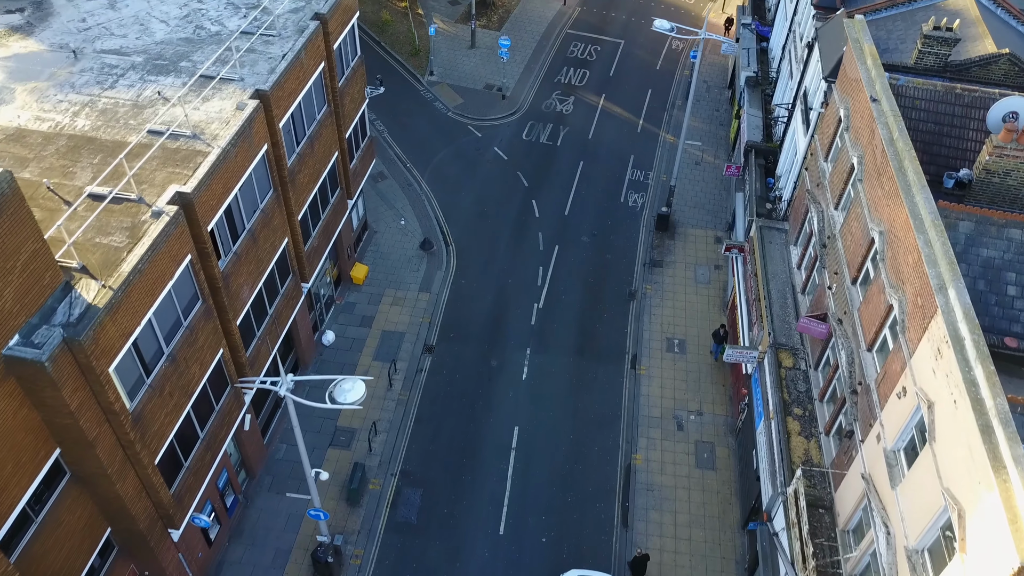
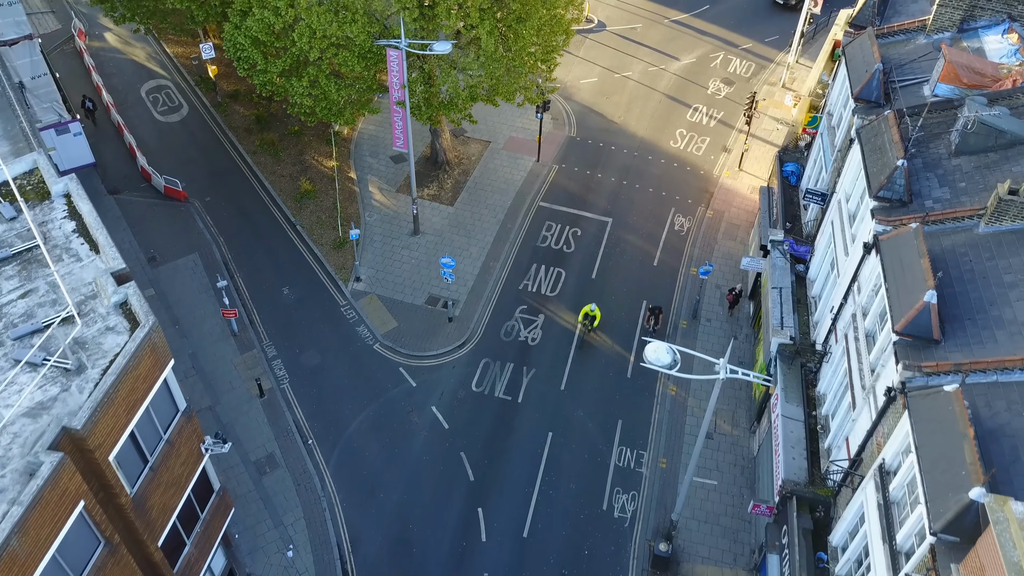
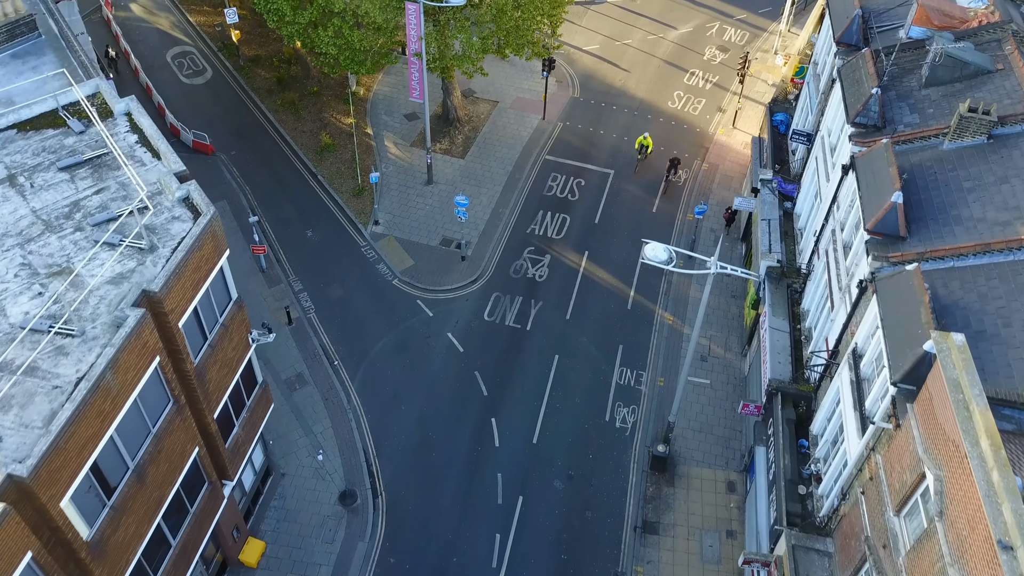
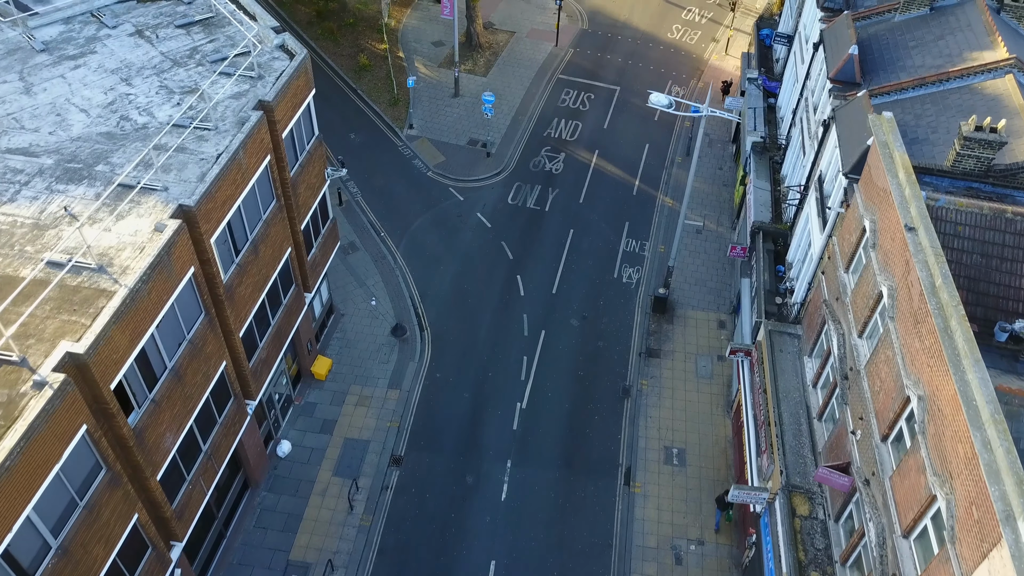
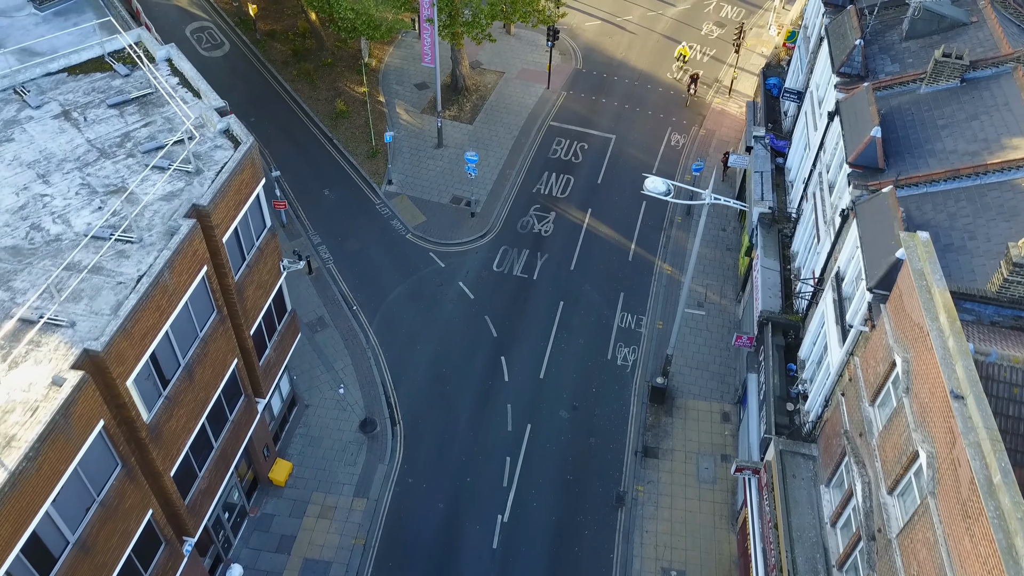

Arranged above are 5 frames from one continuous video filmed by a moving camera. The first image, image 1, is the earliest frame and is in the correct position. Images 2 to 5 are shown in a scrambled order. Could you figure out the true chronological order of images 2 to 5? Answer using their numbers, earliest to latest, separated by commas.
4, 5, 3, 2
